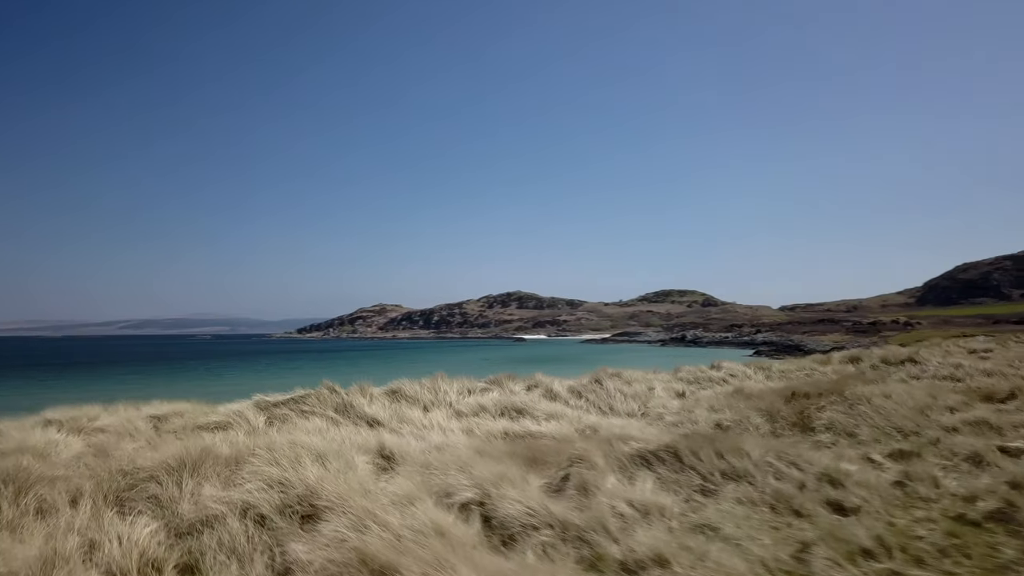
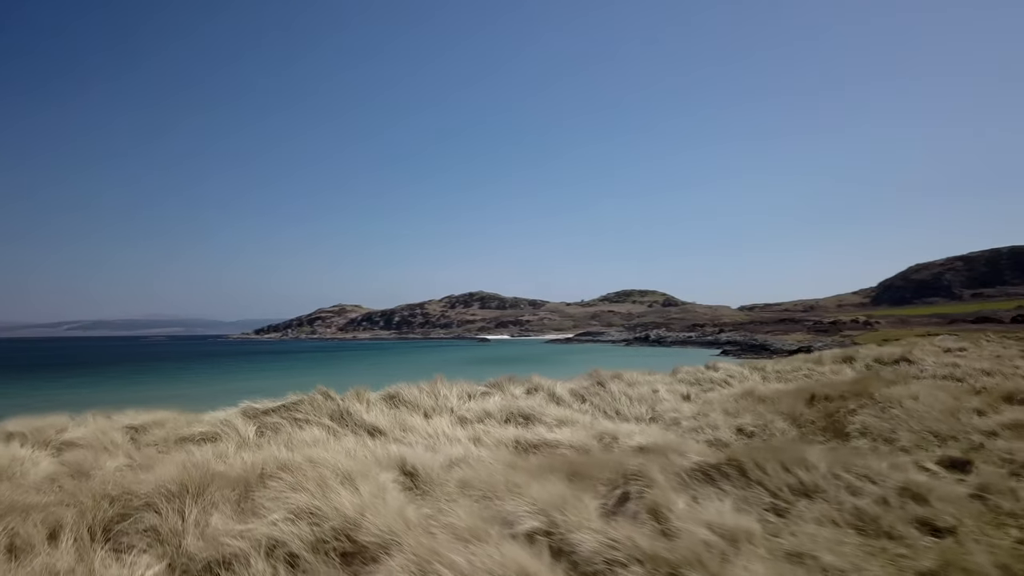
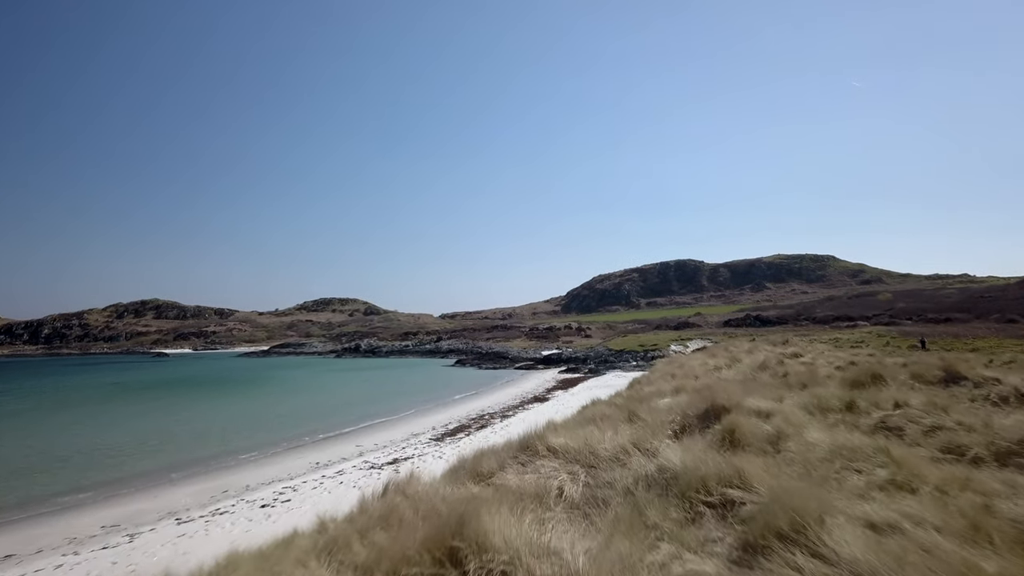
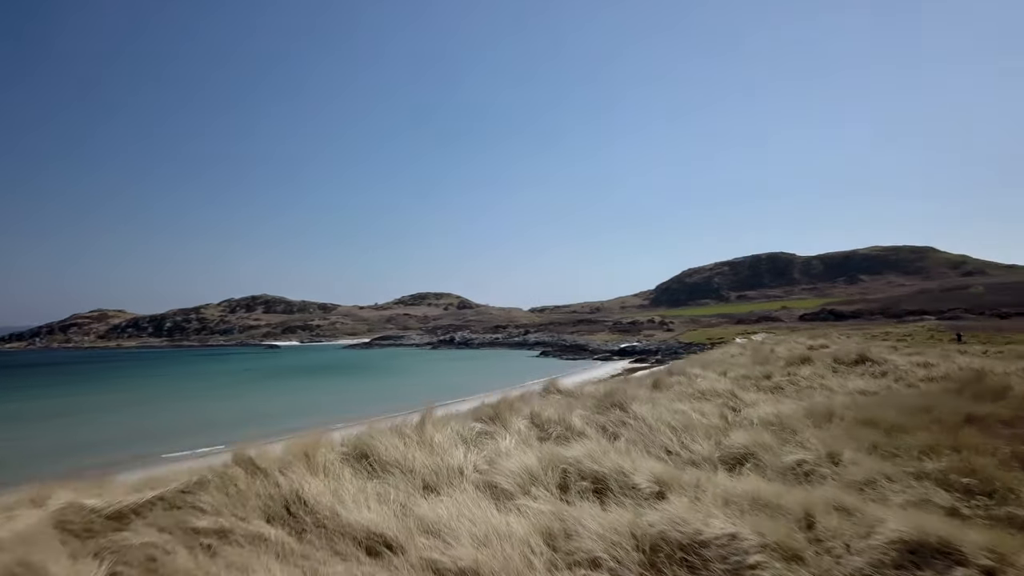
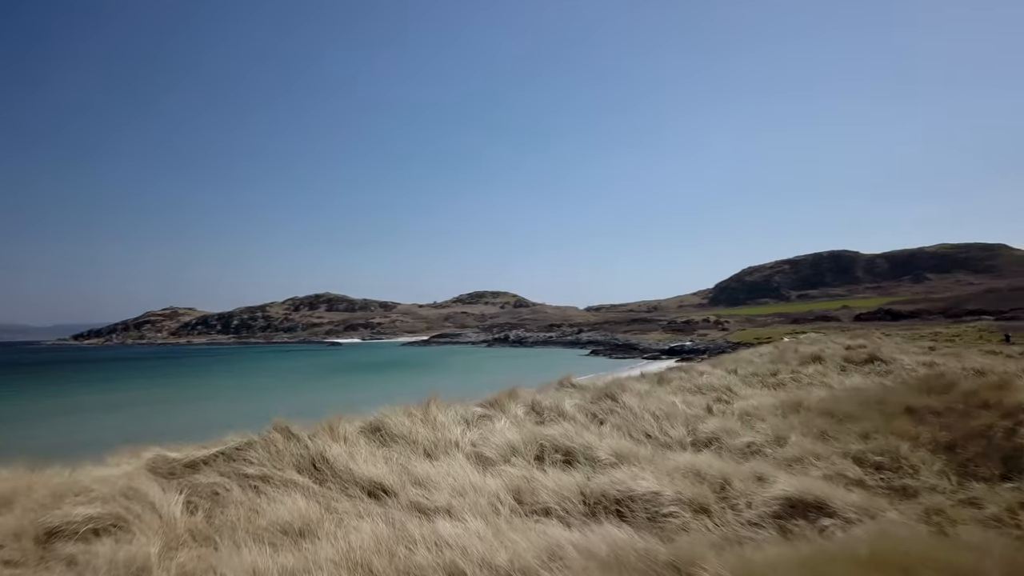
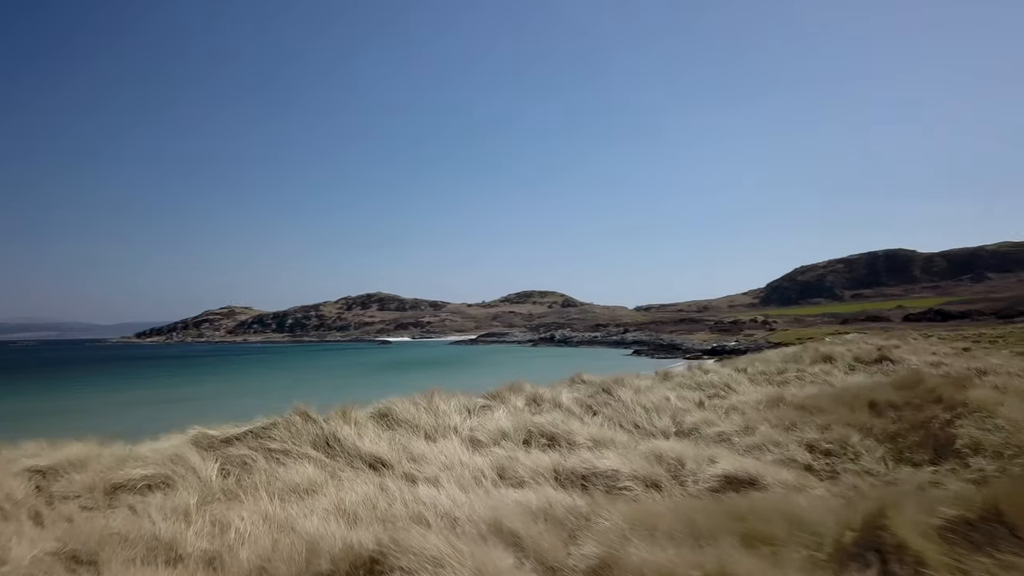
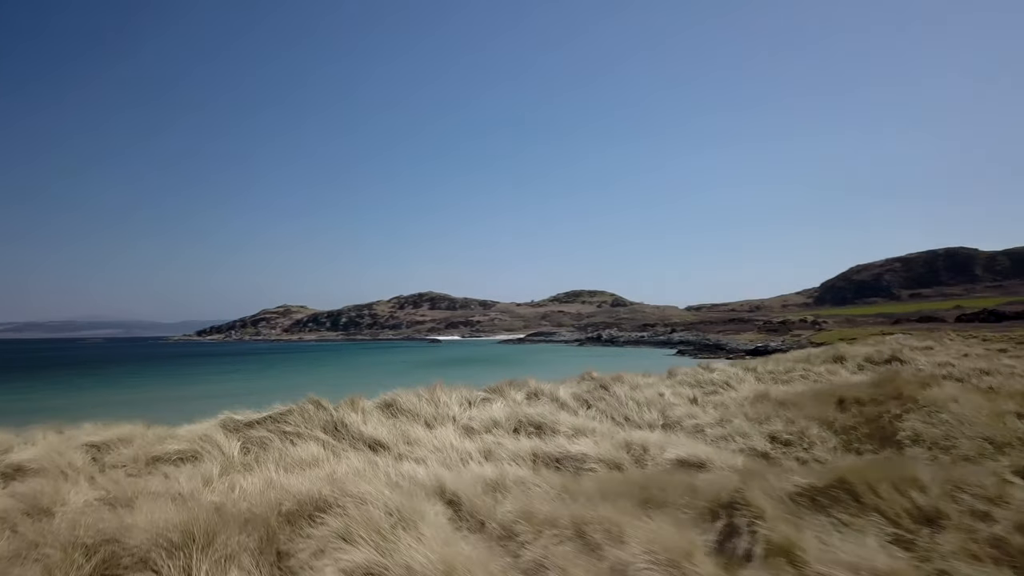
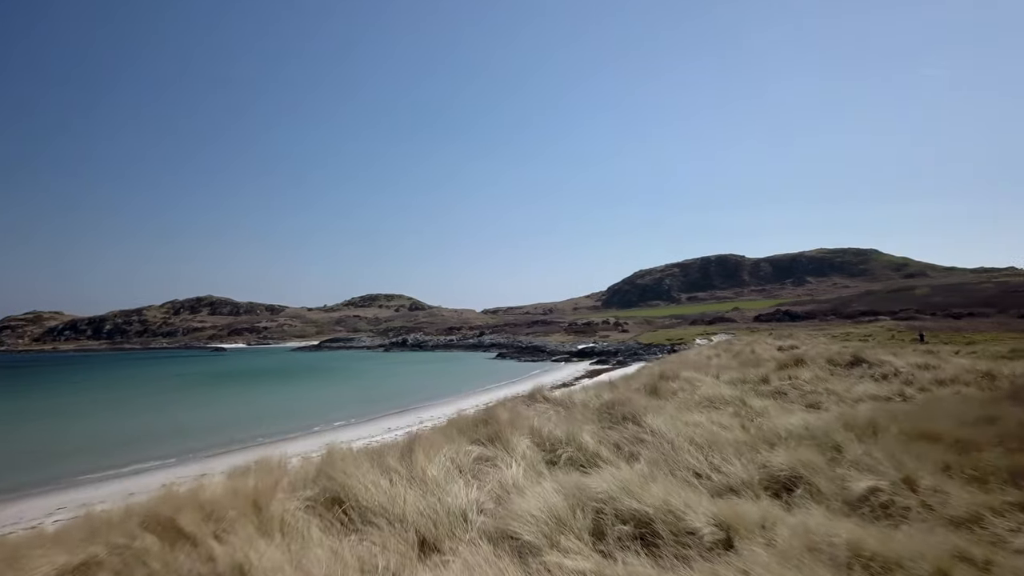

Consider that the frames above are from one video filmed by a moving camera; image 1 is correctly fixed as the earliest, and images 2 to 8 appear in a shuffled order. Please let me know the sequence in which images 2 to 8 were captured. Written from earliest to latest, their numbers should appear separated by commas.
2, 7, 6, 5, 4, 8, 3
